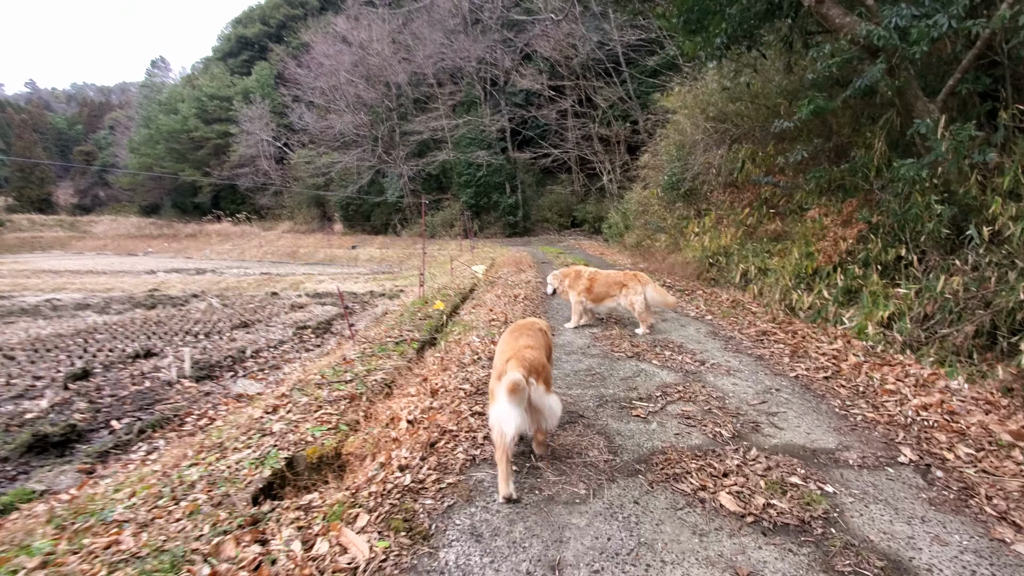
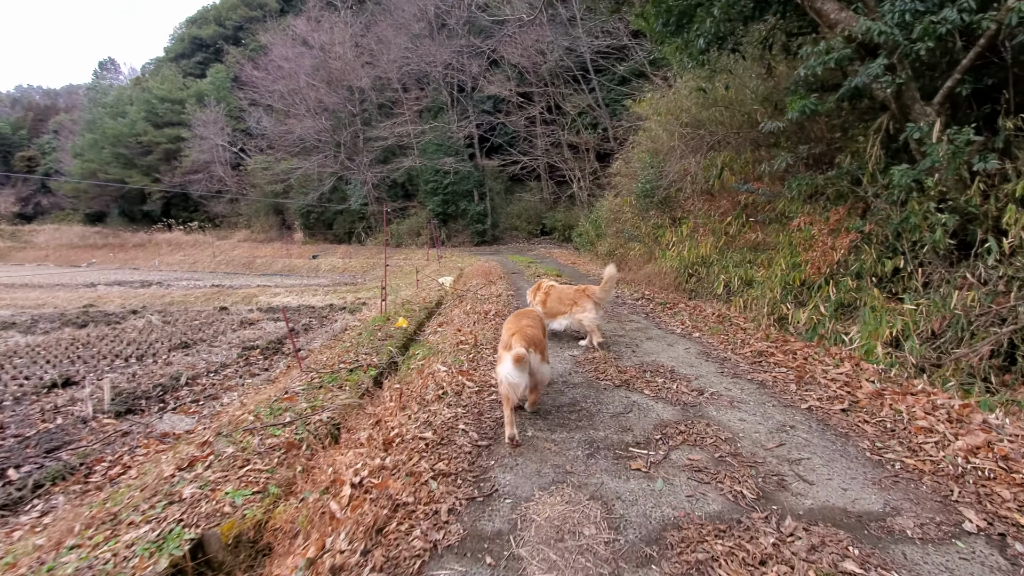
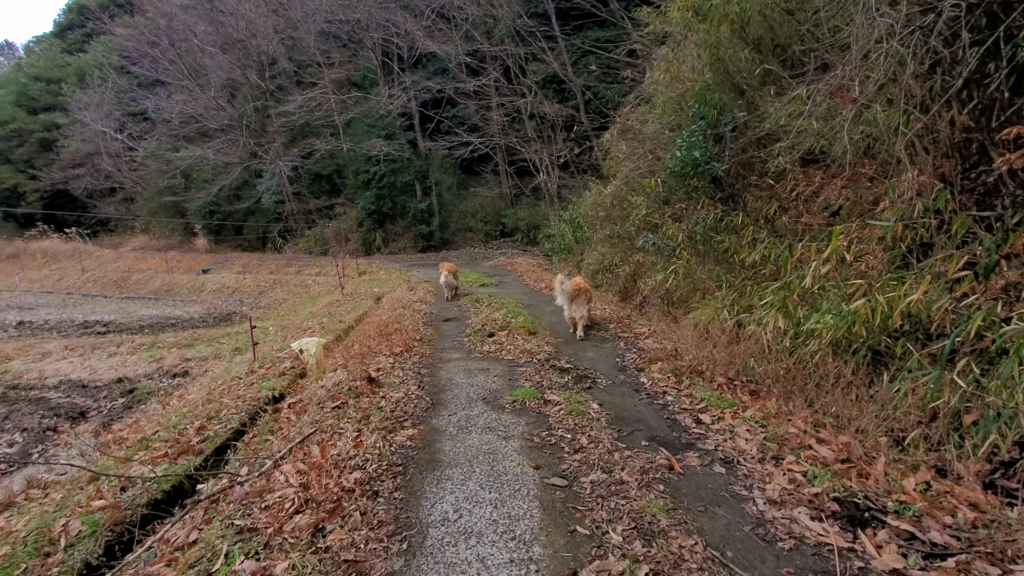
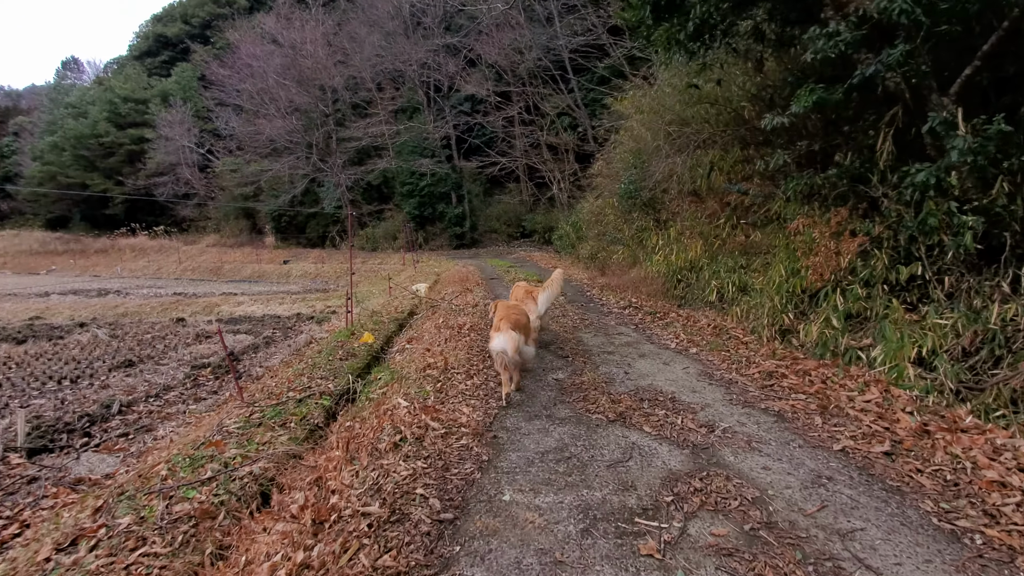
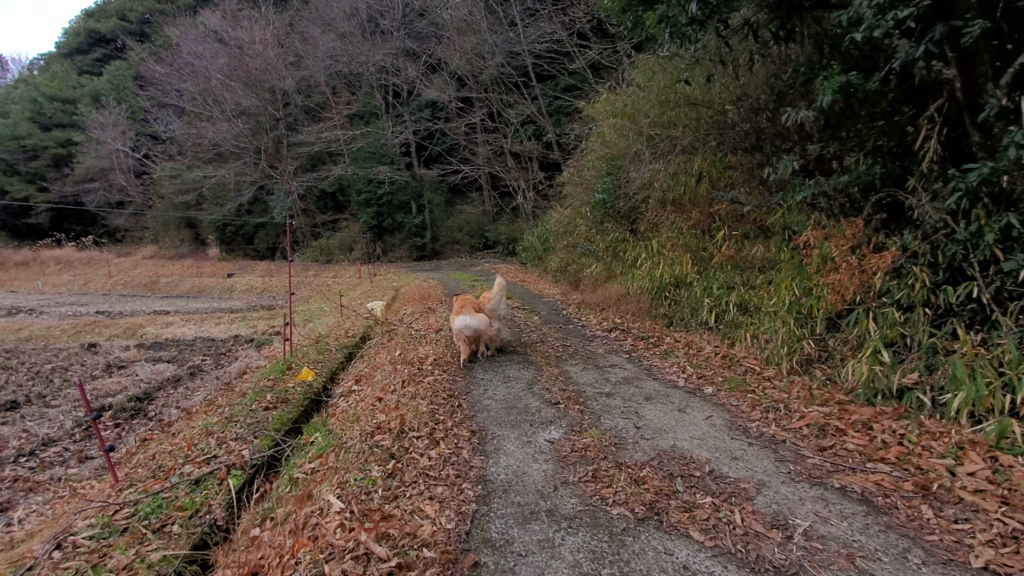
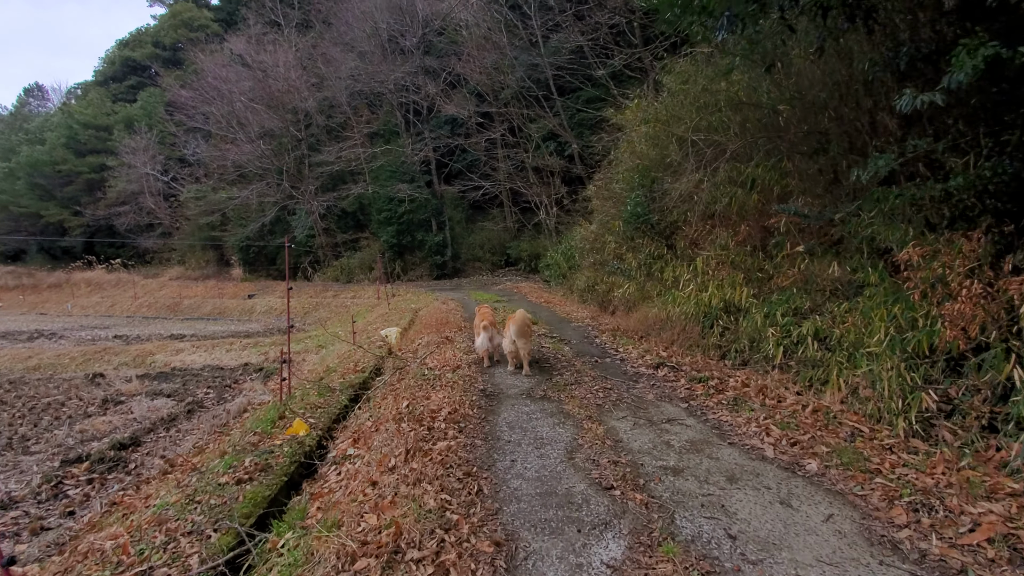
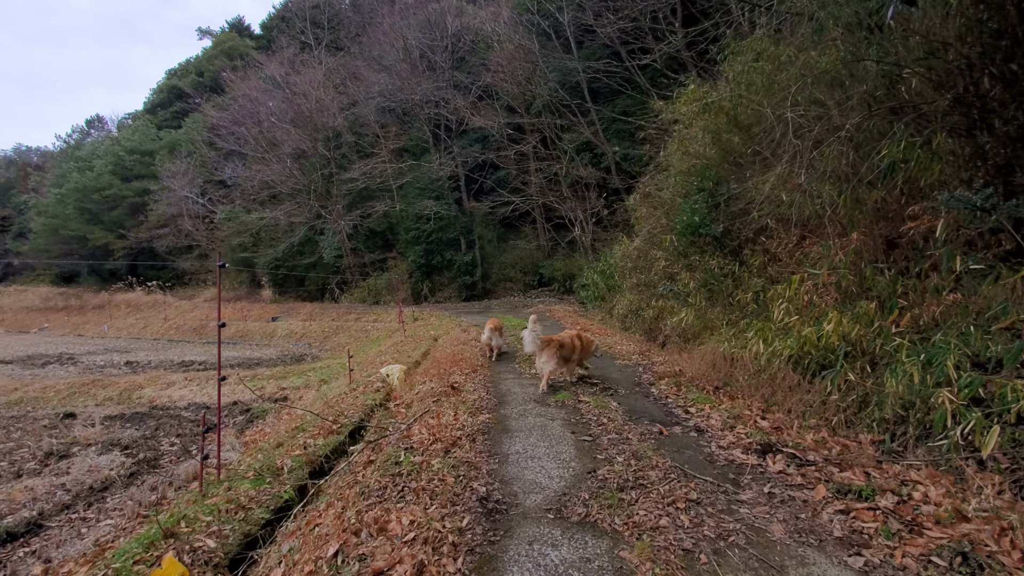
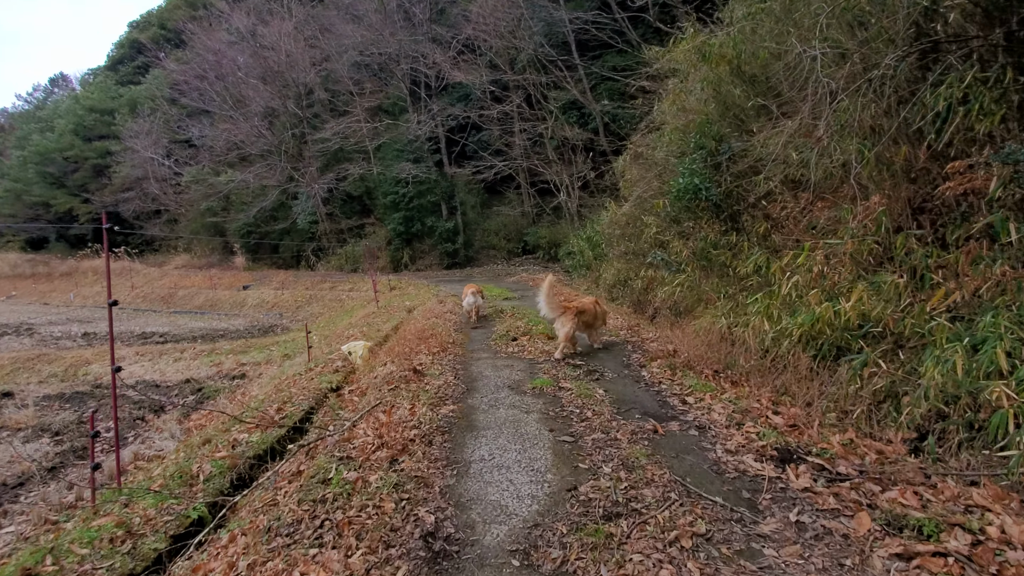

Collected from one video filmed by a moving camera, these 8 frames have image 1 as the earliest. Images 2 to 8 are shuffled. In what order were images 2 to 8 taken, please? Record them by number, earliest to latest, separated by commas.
2, 4, 5, 6, 7, 8, 3
